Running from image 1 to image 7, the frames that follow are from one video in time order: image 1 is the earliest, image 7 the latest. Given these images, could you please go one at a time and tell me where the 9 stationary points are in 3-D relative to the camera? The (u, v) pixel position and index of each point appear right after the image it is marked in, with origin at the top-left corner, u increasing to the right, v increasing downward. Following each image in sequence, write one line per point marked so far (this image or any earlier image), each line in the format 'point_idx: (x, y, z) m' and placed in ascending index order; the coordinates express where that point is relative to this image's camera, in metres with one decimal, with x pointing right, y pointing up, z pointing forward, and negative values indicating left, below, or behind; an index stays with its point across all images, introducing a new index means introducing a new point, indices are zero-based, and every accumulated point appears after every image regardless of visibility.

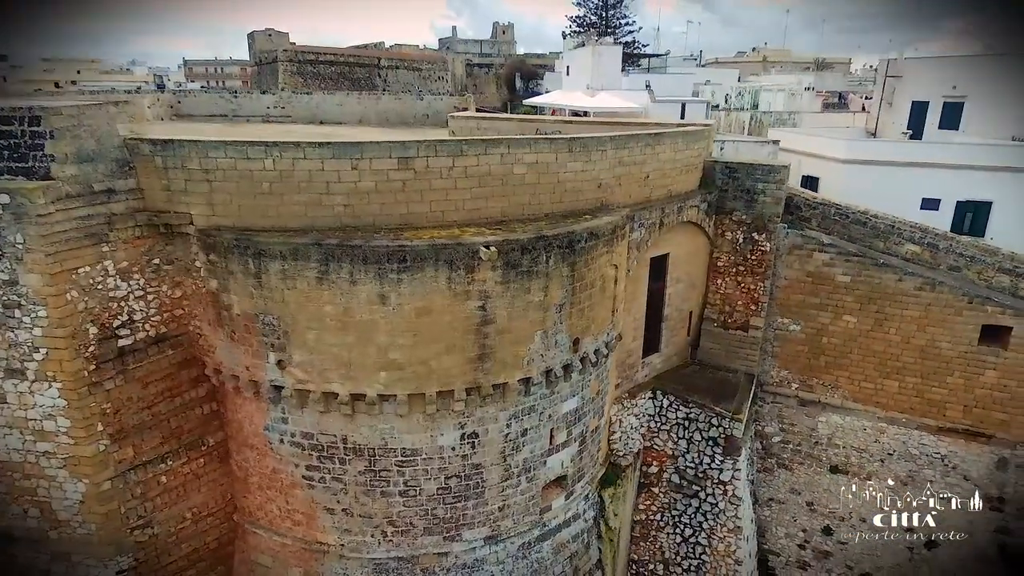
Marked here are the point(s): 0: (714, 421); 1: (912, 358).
0: (+3.1, -2.0, +9.3) m
1: (+6.1, -1.1, +9.6) m
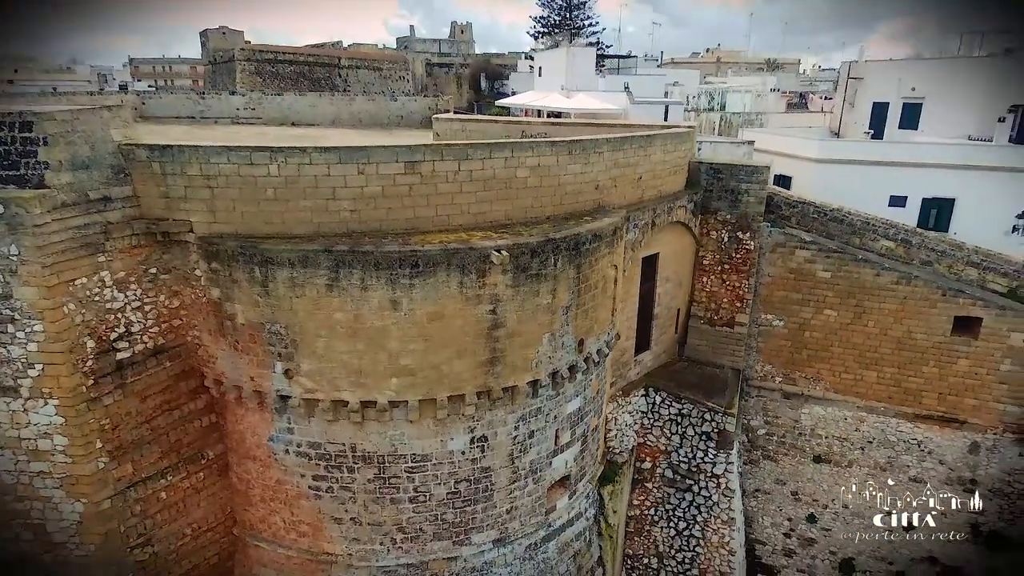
0: (+3.0, -1.9, +9.6) m
1: (+6.0, -1.0, +10.0) m
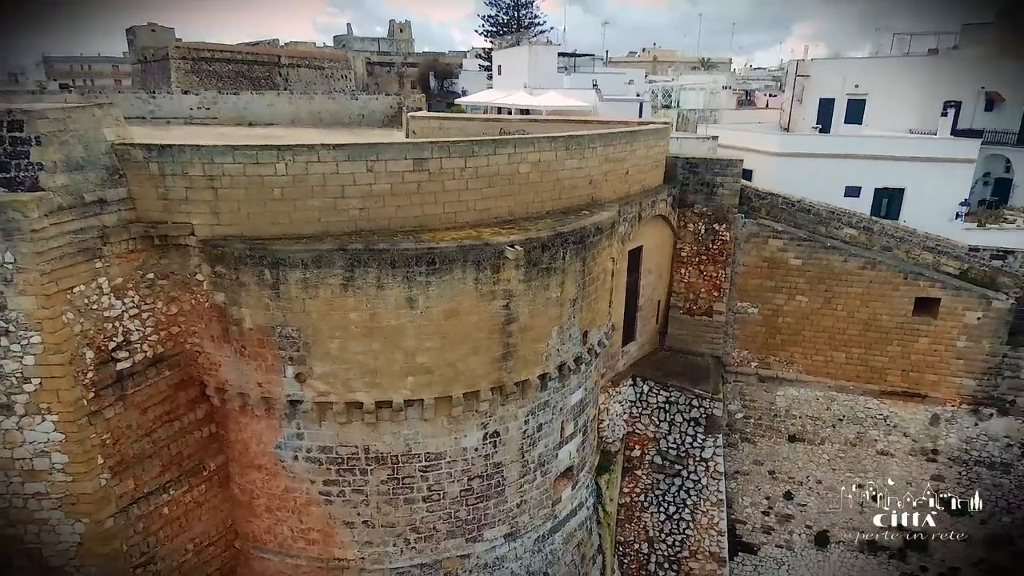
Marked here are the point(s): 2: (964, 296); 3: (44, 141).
0: (+2.9, -1.8, +9.9) m
1: (+5.8, -0.7, +10.6) m
2: (+7.2, -0.1, +10.0) m
3: (-3.9, +1.2, +5.3) m
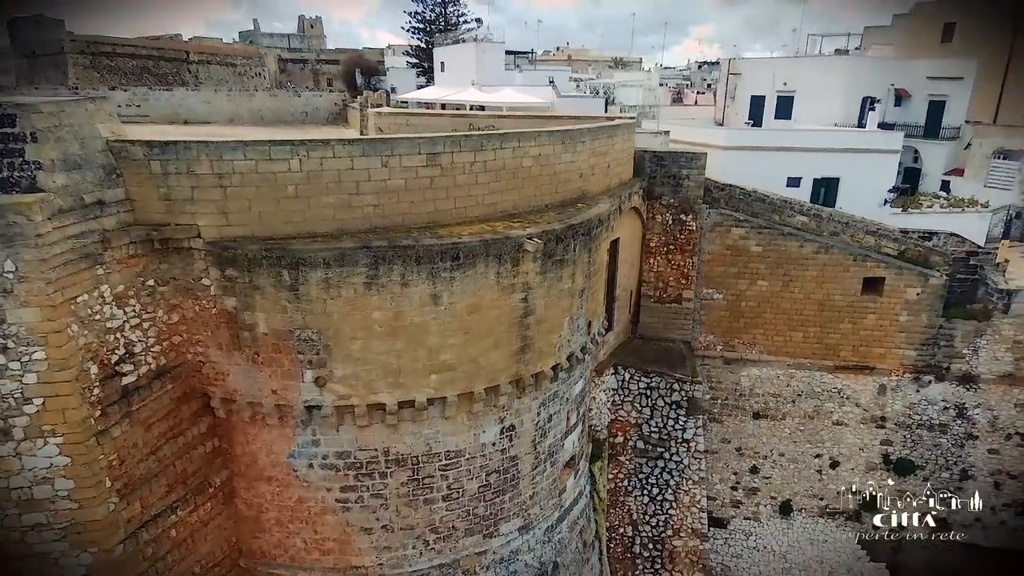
0: (+2.7, -1.6, +10.3) m
1: (+5.4, -0.4, +11.4) m
2: (+6.9, +0.2, +11.0) m
3: (-3.6, +1.1, +4.8) m
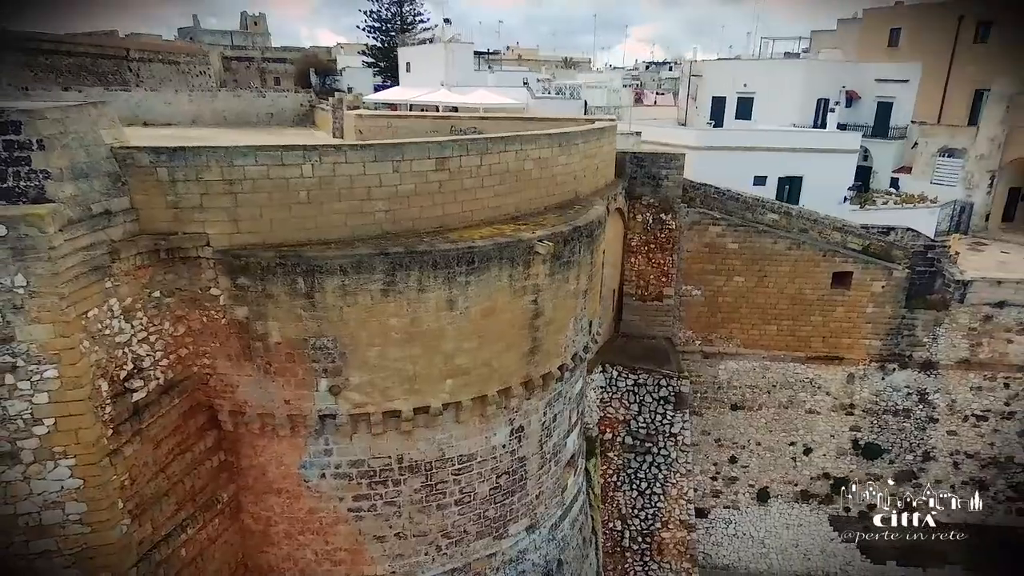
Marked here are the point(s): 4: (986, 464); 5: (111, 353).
0: (+2.5, -1.6, +10.5) m
1: (+5.1, -0.3, +11.8) m
2: (+6.6, +0.4, +11.5) m
3: (-3.4, +1.0, +4.6) m
4: (+9.3, -3.5, +12.3) m
5: (-3.2, -0.5, +5.1) m
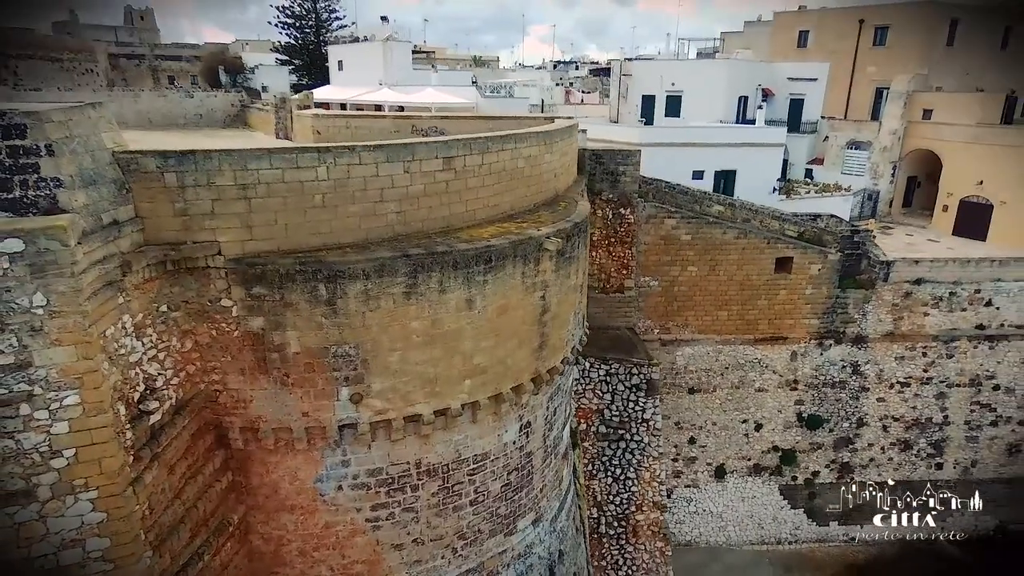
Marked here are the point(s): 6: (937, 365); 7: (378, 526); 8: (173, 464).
0: (+2.1, -1.4, +10.9) m
1: (+4.4, -0.1, +12.5) m
2: (+5.9, +0.7, +12.5) m
3: (-3.0, +0.9, +4.2) m
4: (+8.6, -3.0, +13.6) m
5: (-2.9, -0.6, +4.7) m
6: (+9.1, -1.6, +13.4) m
7: (-1.4, -2.4, +6.4) m
8: (-2.8, -1.5, +5.2) m
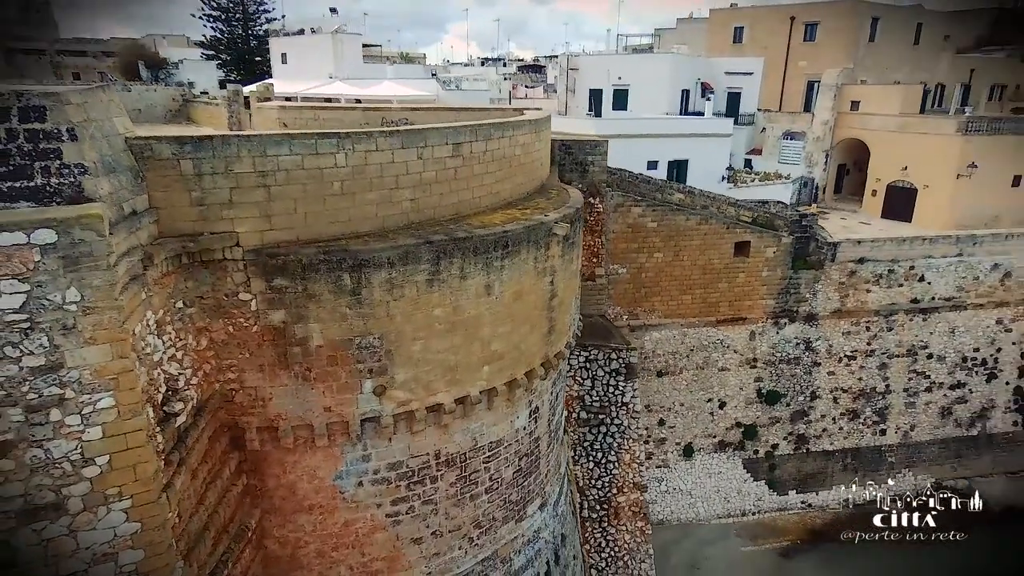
0: (+1.7, -1.2, +11.1) m
1: (+3.8, +0.3, +13.0) m
2: (+5.3, +1.1, +13.1) m
3: (-2.7, +0.9, +3.9) m
4: (+8.0, -2.5, +14.6) m
5: (-2.5, -0.6, +4.4) m
6: (+8.4, -1.1, +14.4) m
7: (-1.1, -2.3, +6.3) m
8: (-2.5, -1.4, +4.9) m
